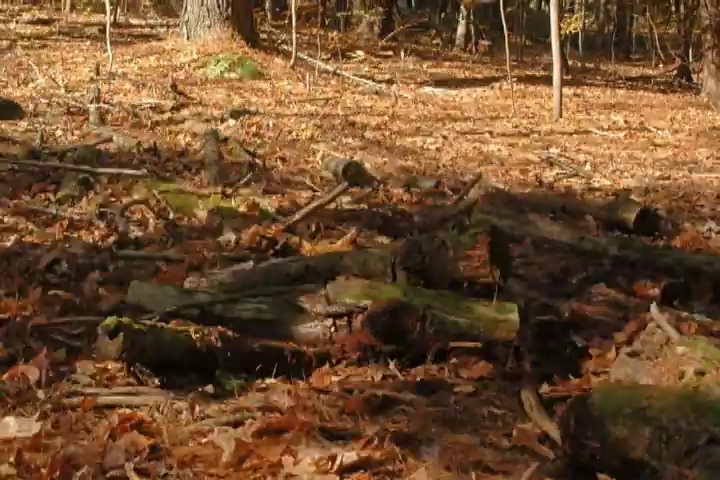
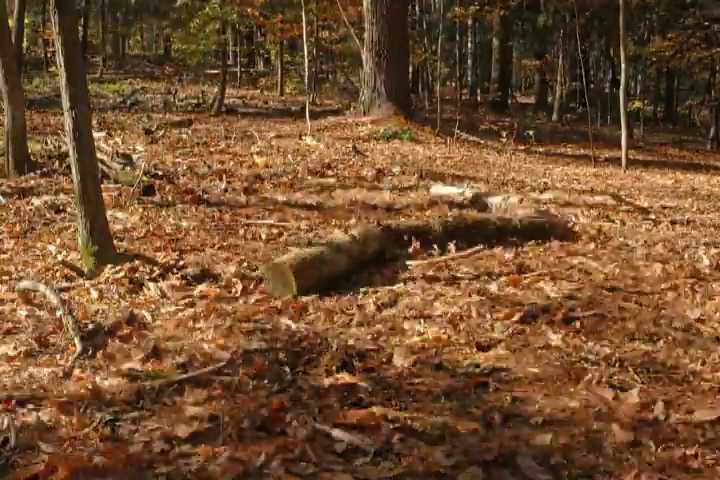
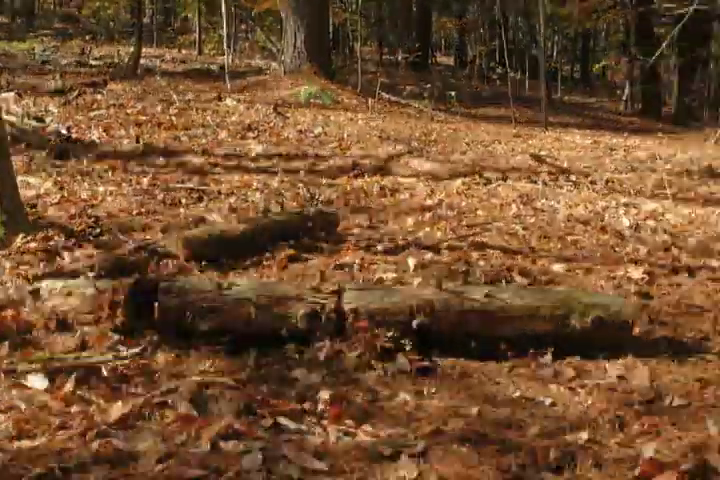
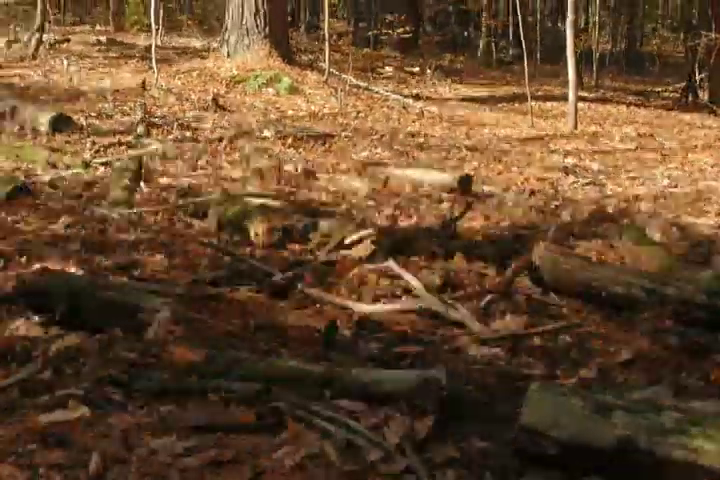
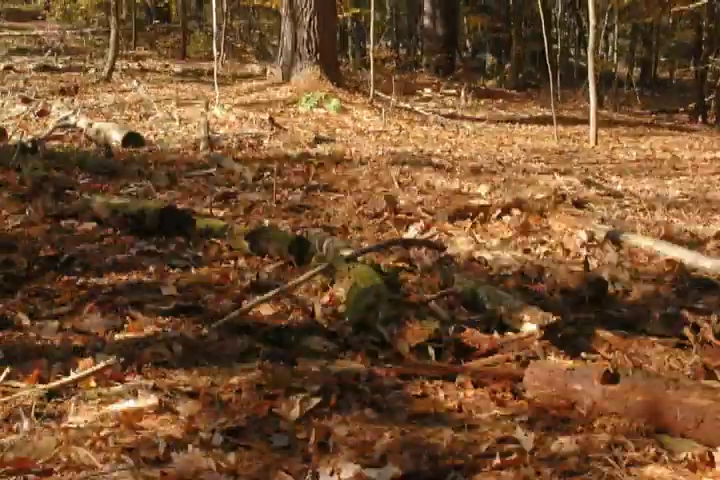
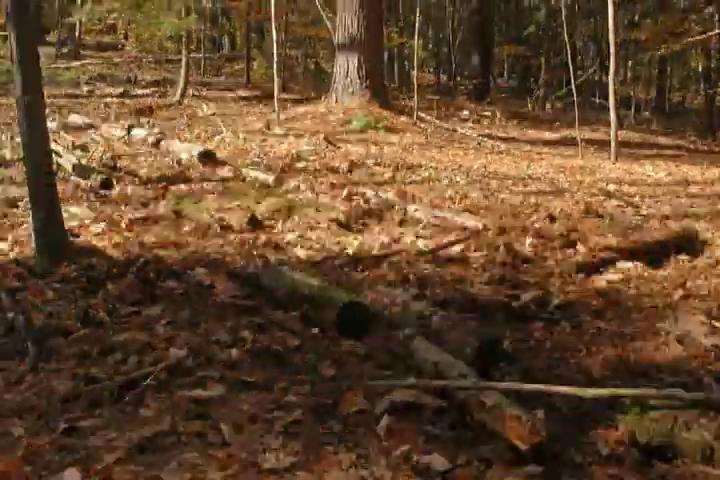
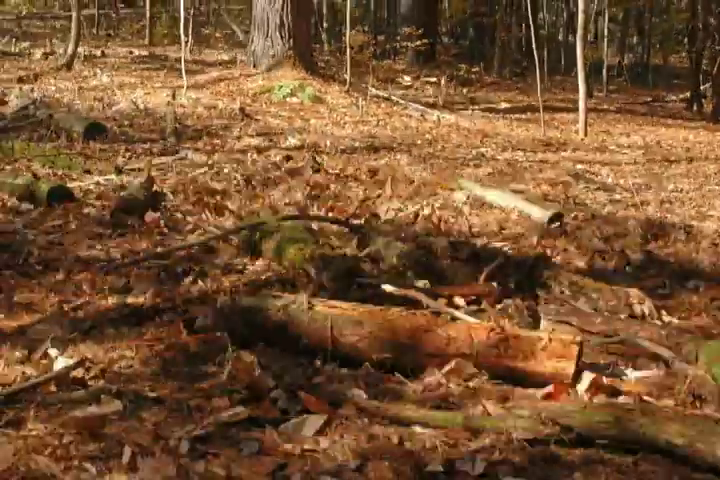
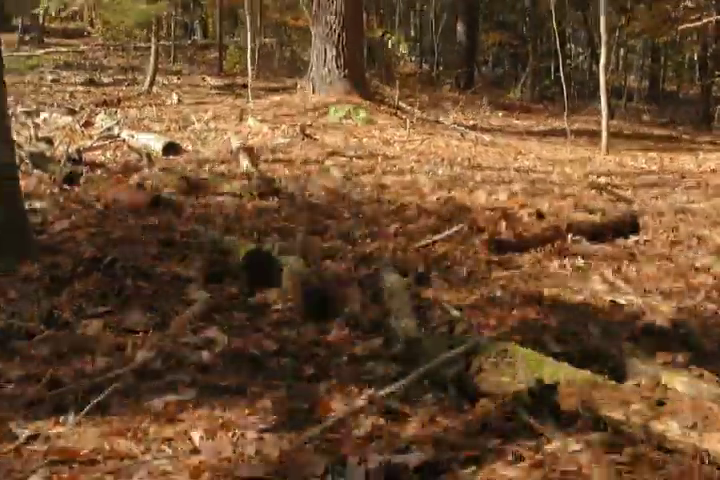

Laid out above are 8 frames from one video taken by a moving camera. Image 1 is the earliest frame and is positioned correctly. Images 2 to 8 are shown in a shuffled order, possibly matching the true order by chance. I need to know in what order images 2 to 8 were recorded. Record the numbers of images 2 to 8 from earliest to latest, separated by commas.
4, 7, 5, 8, 6, 2, 3
